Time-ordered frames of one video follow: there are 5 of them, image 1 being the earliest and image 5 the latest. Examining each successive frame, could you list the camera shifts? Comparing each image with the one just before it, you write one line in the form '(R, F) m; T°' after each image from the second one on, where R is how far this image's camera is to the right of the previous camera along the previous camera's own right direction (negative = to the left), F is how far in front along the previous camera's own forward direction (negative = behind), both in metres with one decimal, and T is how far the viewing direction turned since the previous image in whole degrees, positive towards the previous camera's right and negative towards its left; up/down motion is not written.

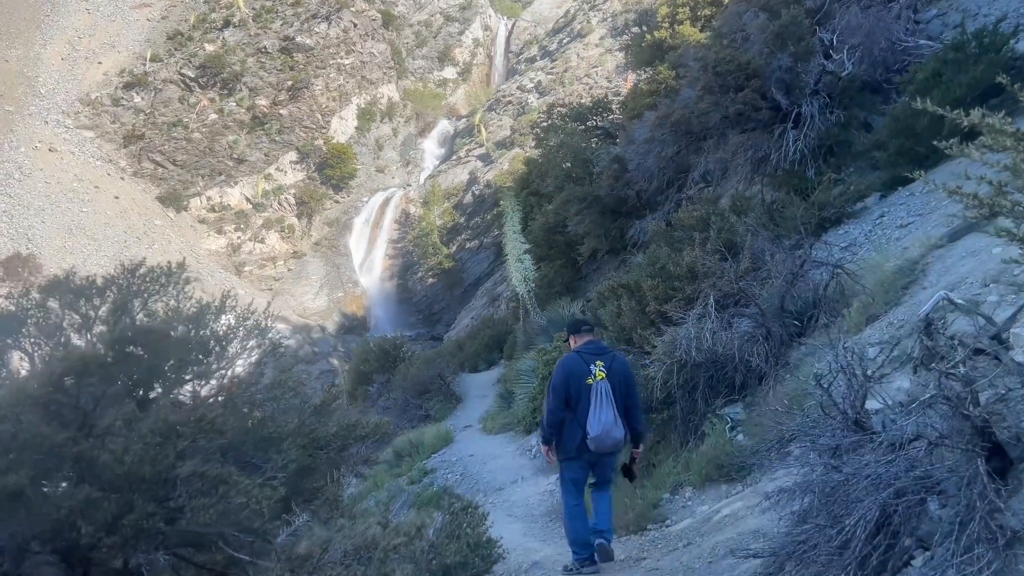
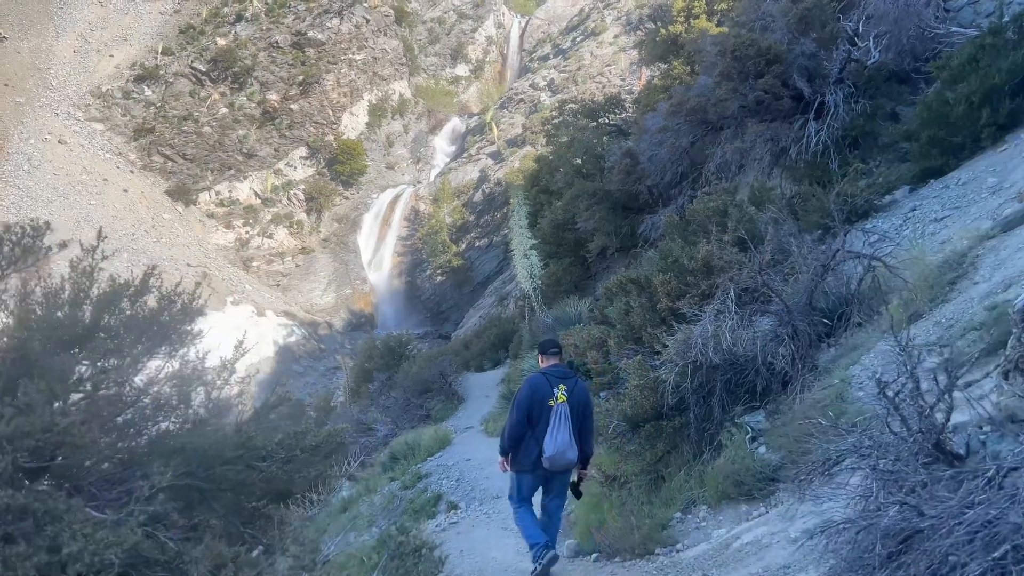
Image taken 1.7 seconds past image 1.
(+0.1, +0.6) m; -1°
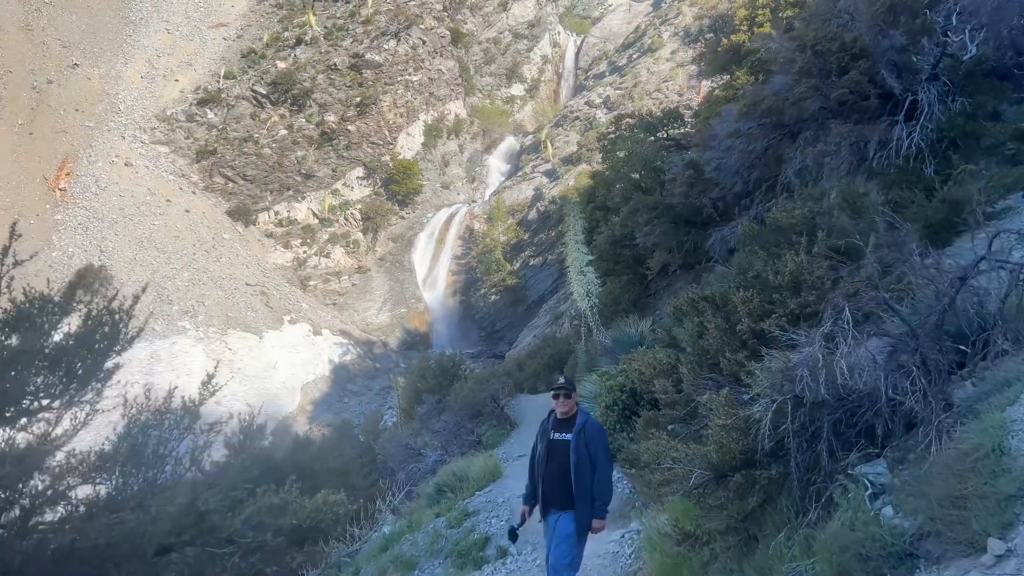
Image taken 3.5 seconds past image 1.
(0.0, +0.9) m; -4°
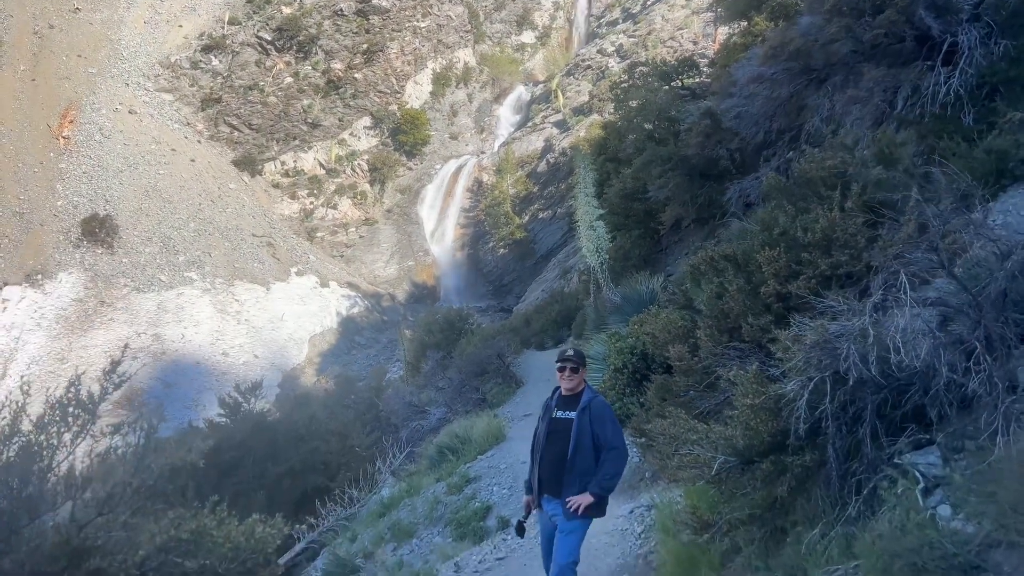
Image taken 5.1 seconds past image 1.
(0.0, +0.6) m; -1°
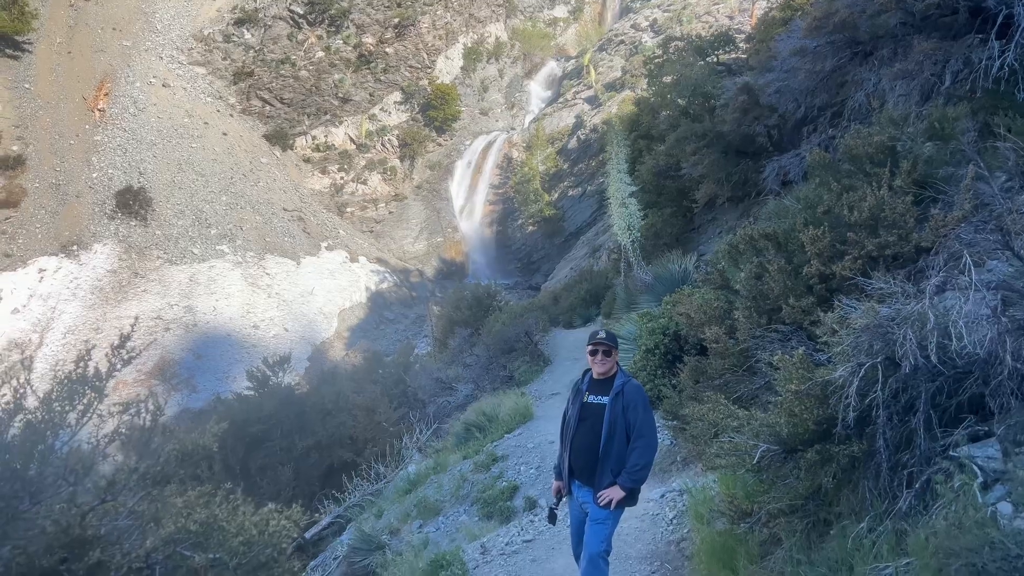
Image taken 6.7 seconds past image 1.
(0.0, +0.2) m; -2°
